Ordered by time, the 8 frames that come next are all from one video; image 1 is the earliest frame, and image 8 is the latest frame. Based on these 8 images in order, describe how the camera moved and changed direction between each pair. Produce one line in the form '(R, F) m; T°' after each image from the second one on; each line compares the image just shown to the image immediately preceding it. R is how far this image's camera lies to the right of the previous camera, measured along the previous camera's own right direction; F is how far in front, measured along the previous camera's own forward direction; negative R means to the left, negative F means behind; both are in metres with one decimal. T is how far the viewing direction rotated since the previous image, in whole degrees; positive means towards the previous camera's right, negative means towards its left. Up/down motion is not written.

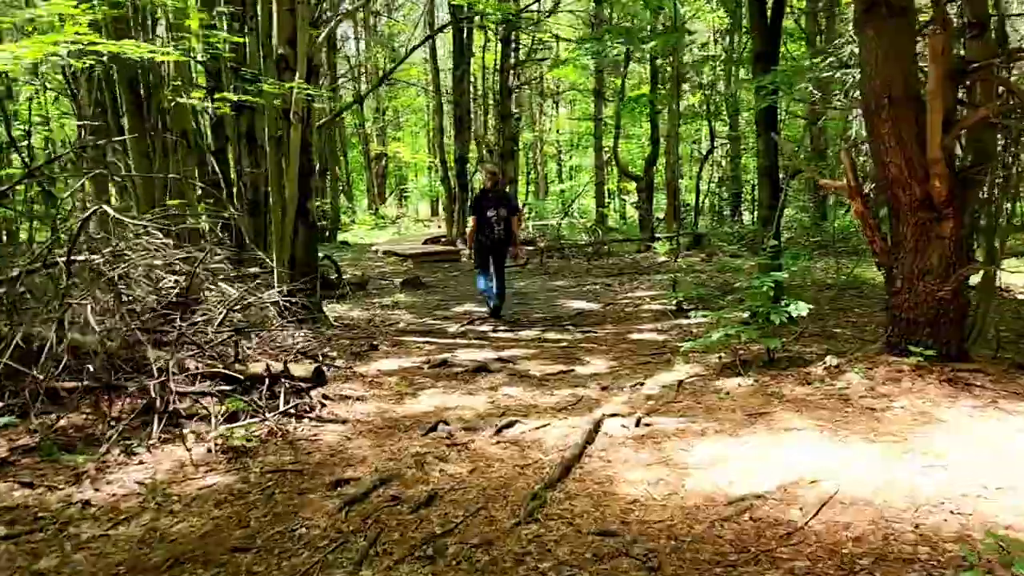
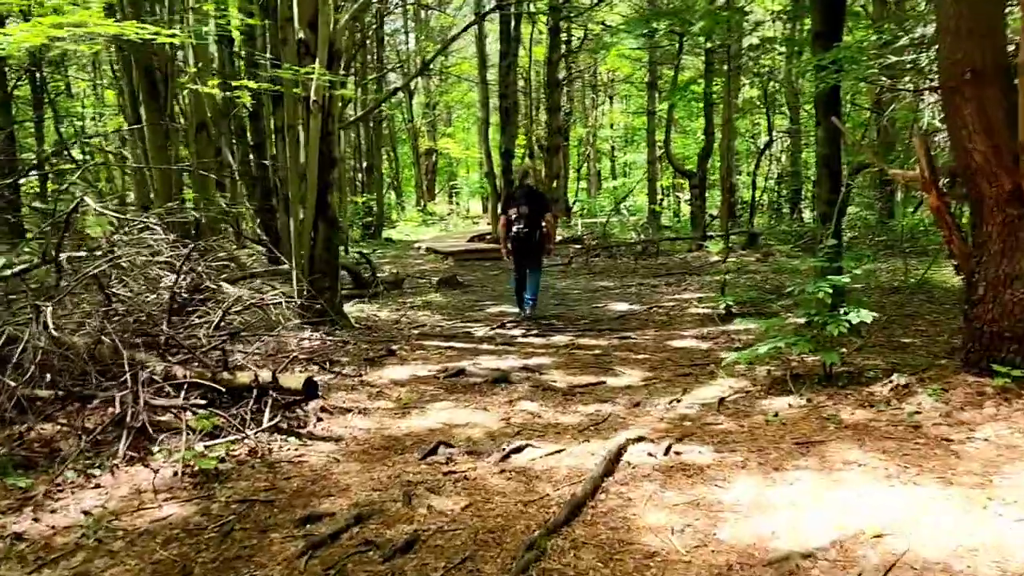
(+0.2, +0.6) m; -4°
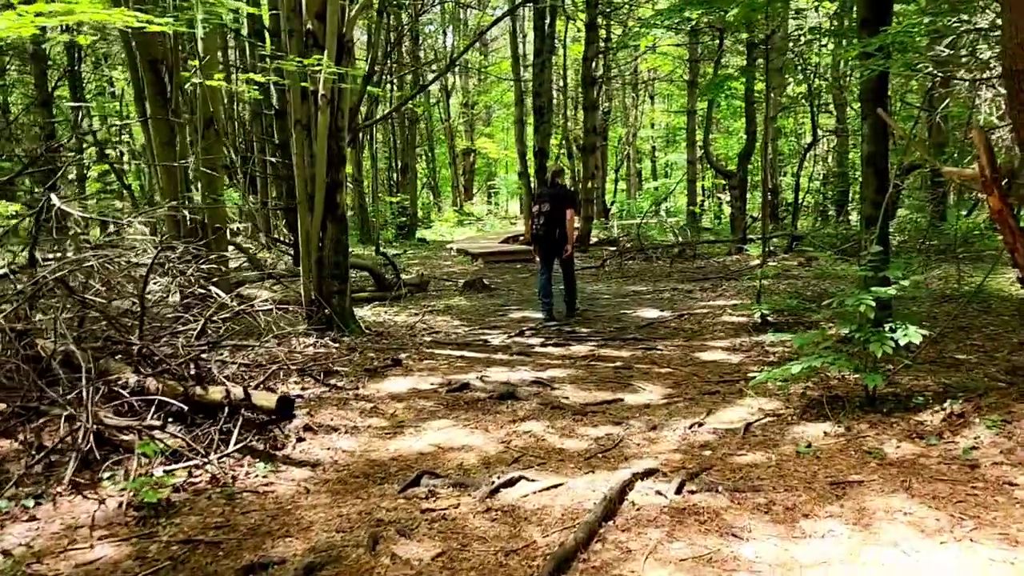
(+0.2, +0.5) m; -3°
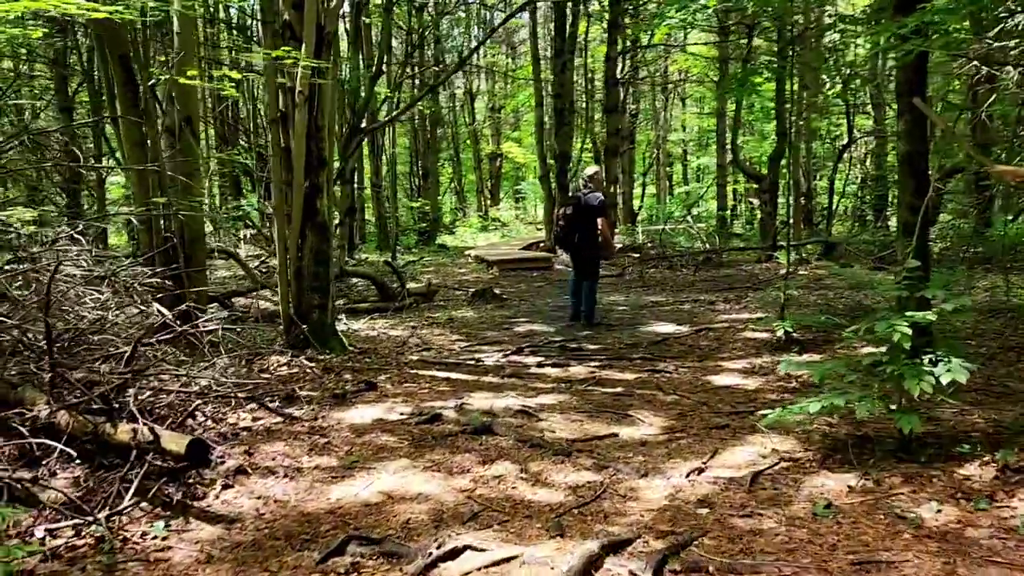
(+0.3, +0.6) m; -2°
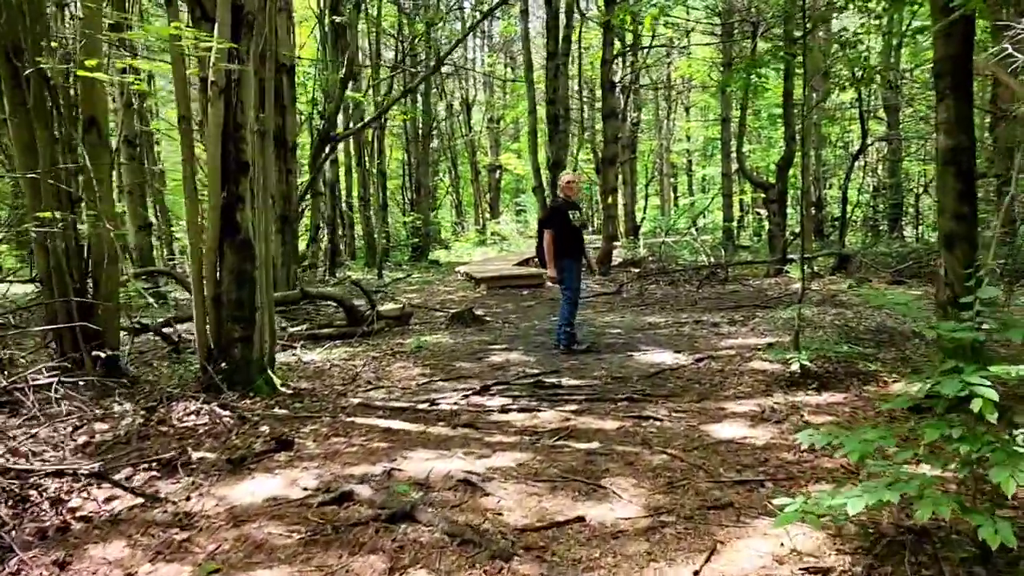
(+0.3, +1.1) m; -1°
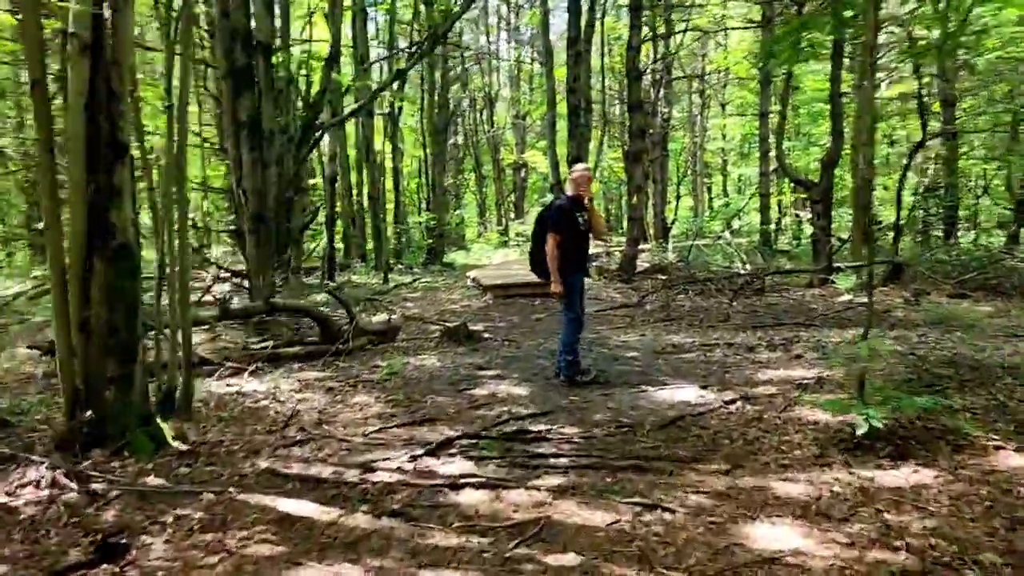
(+0.4, +1.4) m; -2°
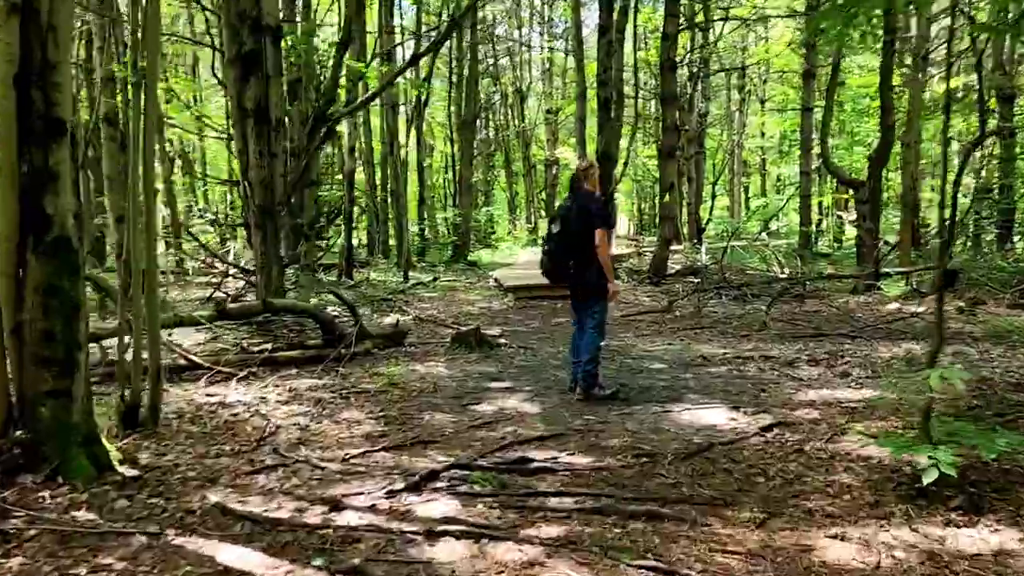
(+0.2, +0.6) m; -2°
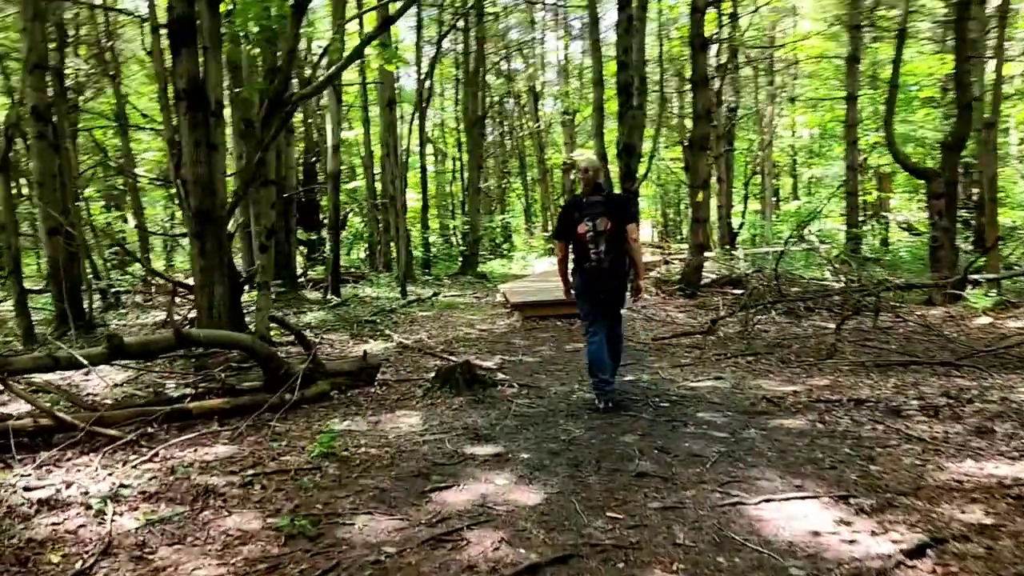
(+0.2, +2.0) m; -2°
